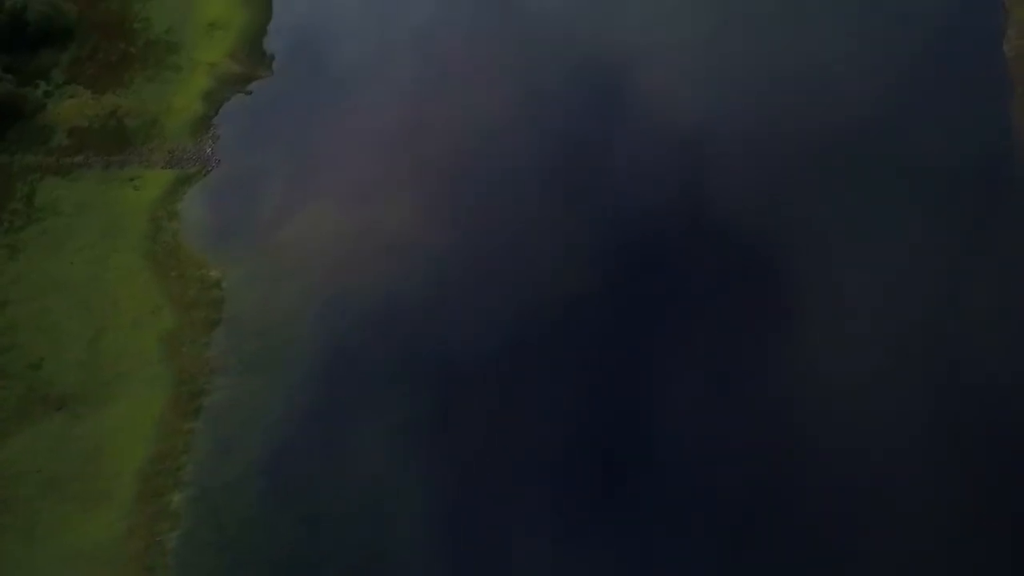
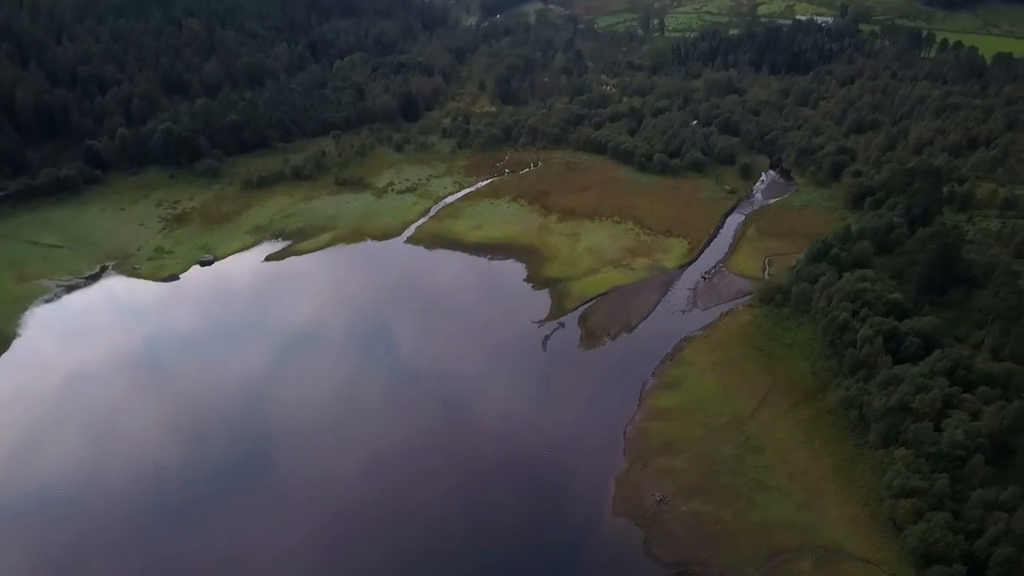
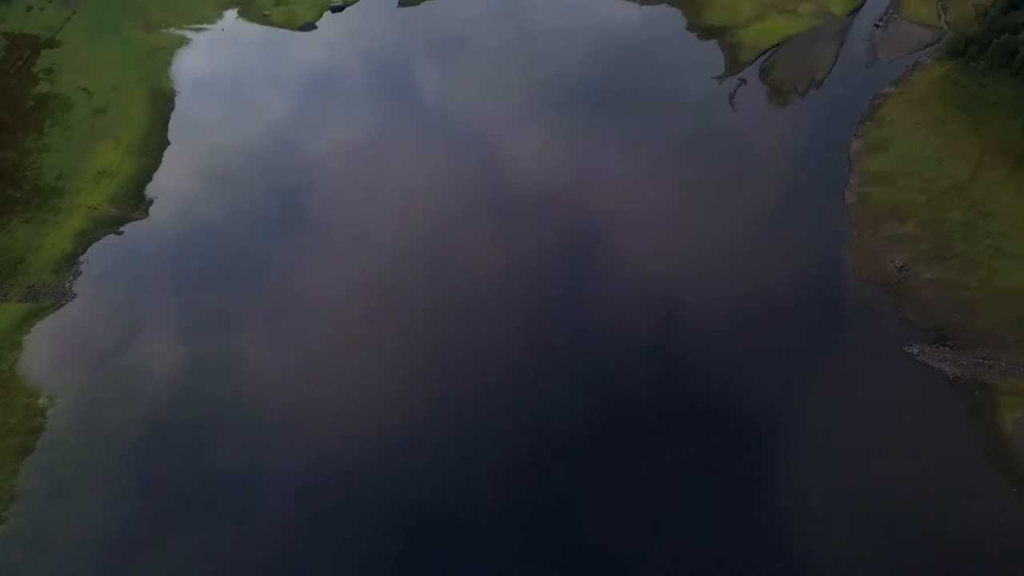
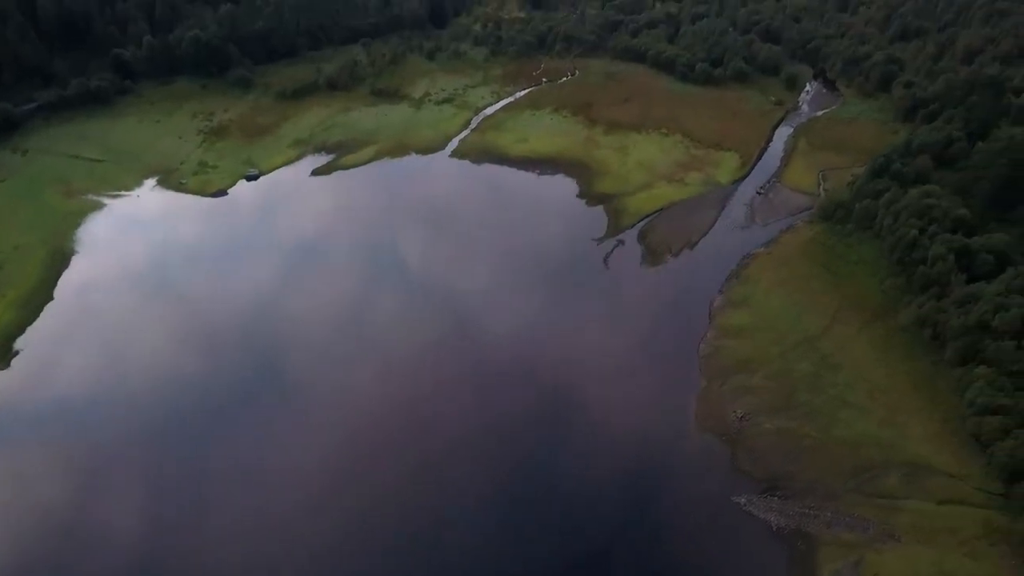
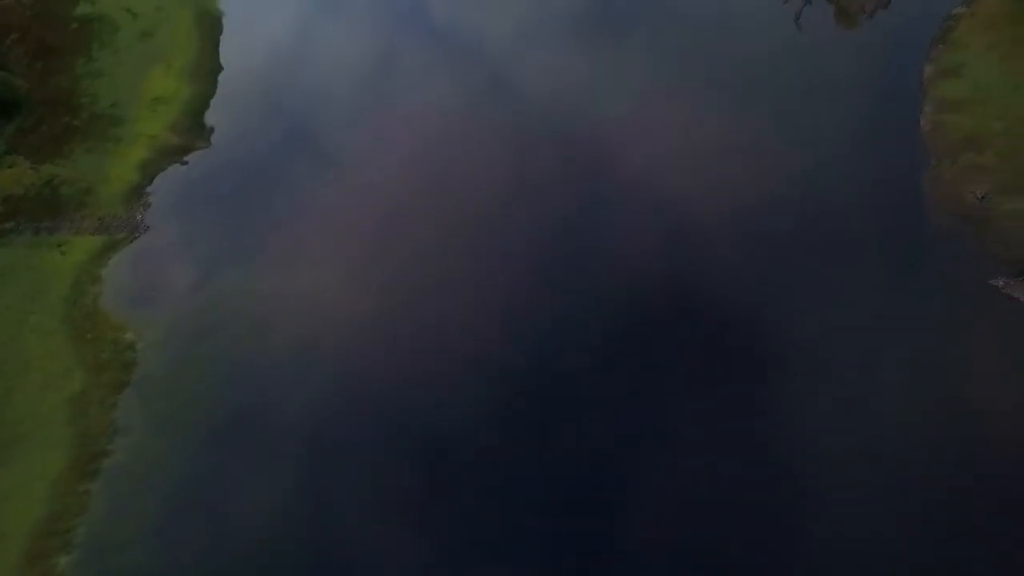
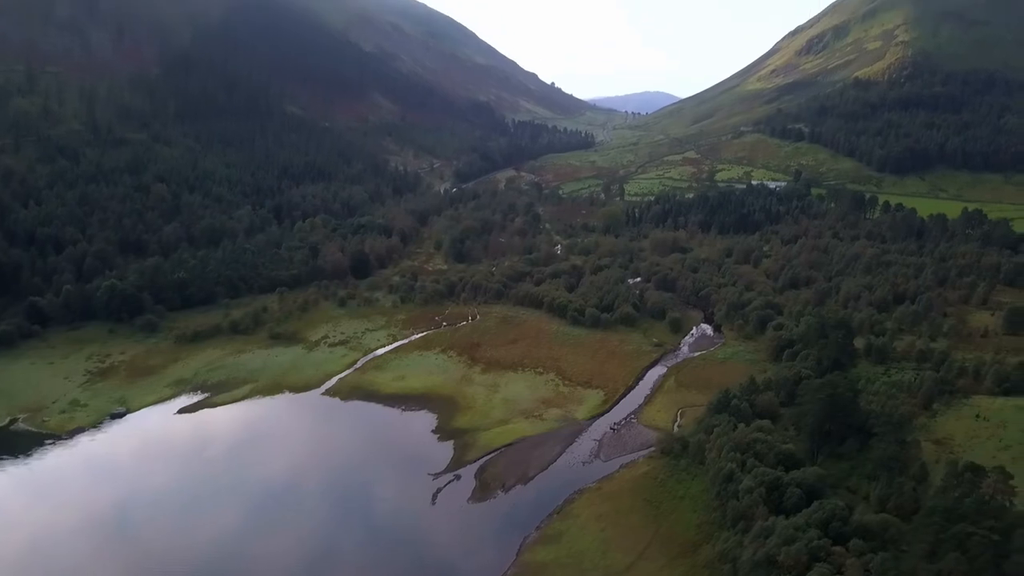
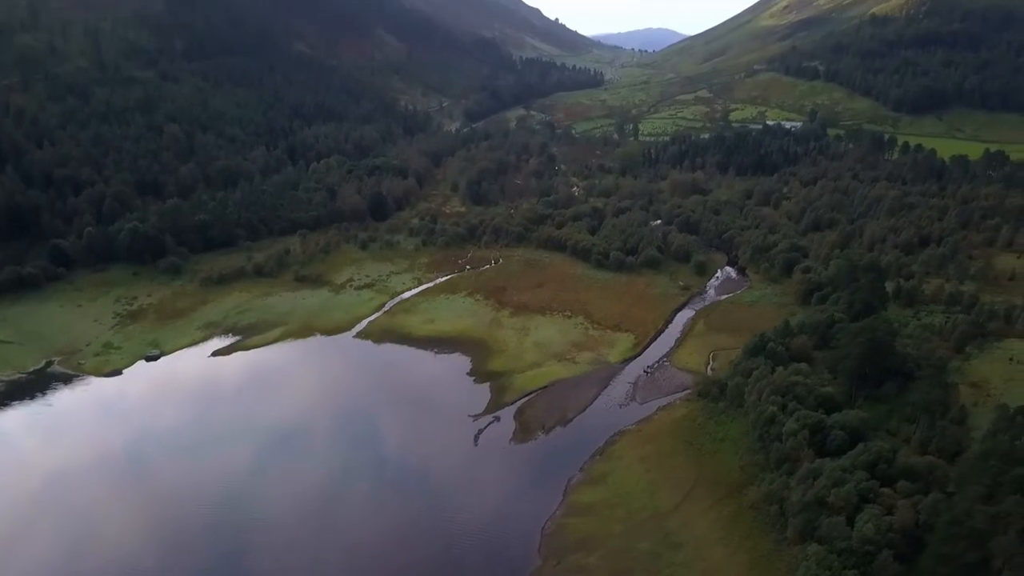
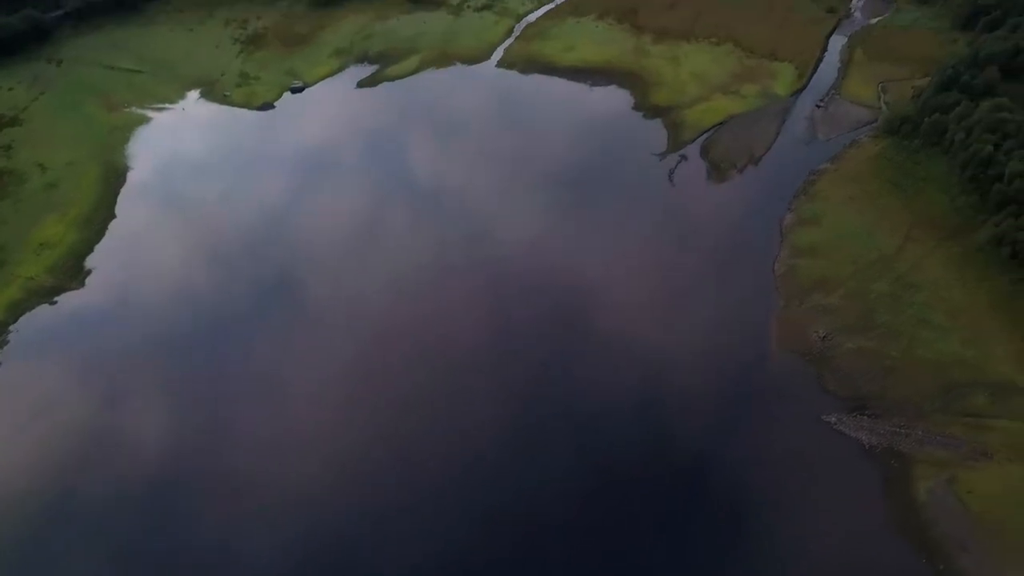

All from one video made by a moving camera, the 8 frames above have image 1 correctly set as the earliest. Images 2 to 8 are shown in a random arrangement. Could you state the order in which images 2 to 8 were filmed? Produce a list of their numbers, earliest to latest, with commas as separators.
5, 3, 8, 4, 2, 7, 6
